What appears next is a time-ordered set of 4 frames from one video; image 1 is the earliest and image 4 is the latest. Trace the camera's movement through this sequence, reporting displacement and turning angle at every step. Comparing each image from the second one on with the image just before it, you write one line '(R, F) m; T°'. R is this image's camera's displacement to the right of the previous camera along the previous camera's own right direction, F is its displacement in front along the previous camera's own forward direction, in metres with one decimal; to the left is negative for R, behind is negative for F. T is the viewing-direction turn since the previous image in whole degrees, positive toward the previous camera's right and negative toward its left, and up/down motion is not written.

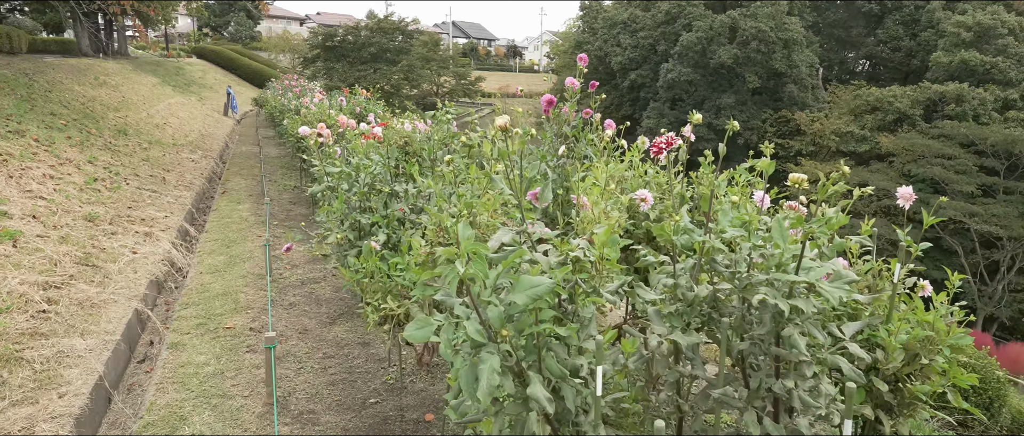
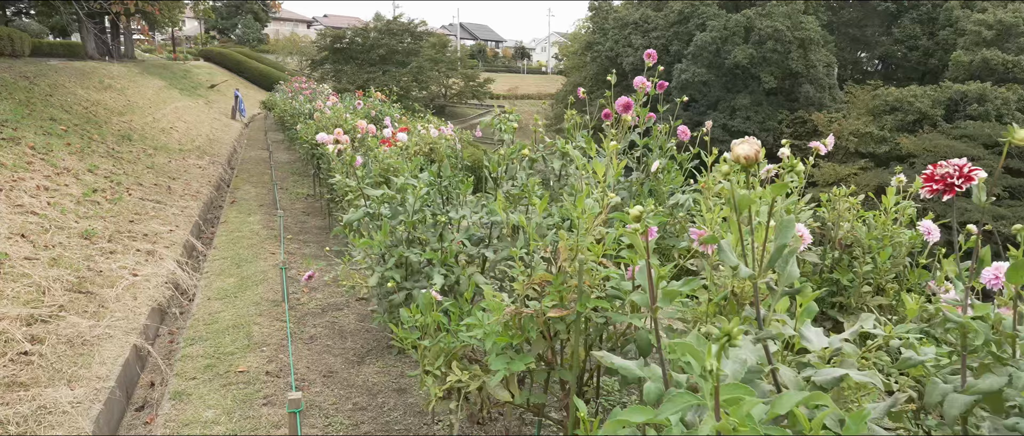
(-0.2, +0.4) m; -1°
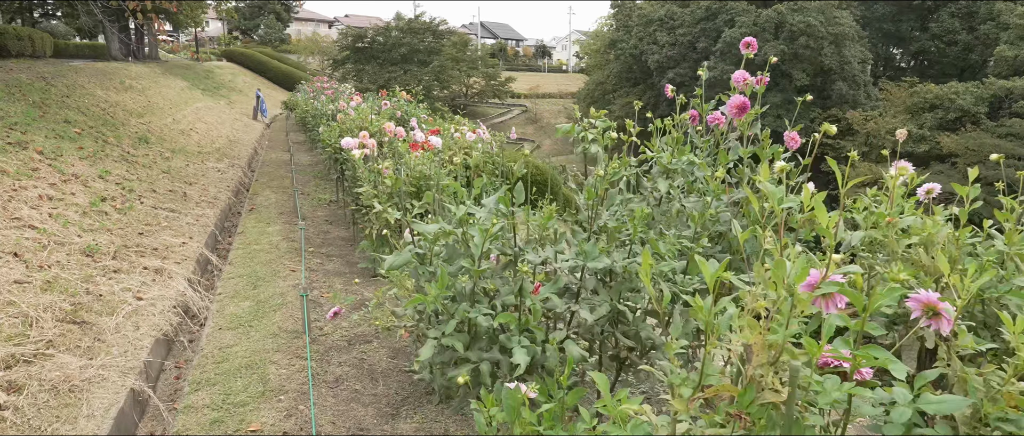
(-0.2, +0.5) m; -2°
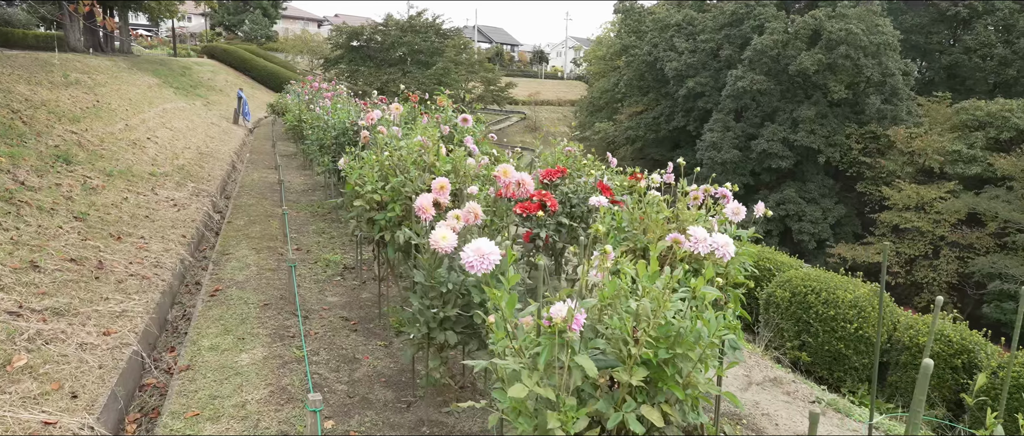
(-1.0, +2.4) m; +2°
